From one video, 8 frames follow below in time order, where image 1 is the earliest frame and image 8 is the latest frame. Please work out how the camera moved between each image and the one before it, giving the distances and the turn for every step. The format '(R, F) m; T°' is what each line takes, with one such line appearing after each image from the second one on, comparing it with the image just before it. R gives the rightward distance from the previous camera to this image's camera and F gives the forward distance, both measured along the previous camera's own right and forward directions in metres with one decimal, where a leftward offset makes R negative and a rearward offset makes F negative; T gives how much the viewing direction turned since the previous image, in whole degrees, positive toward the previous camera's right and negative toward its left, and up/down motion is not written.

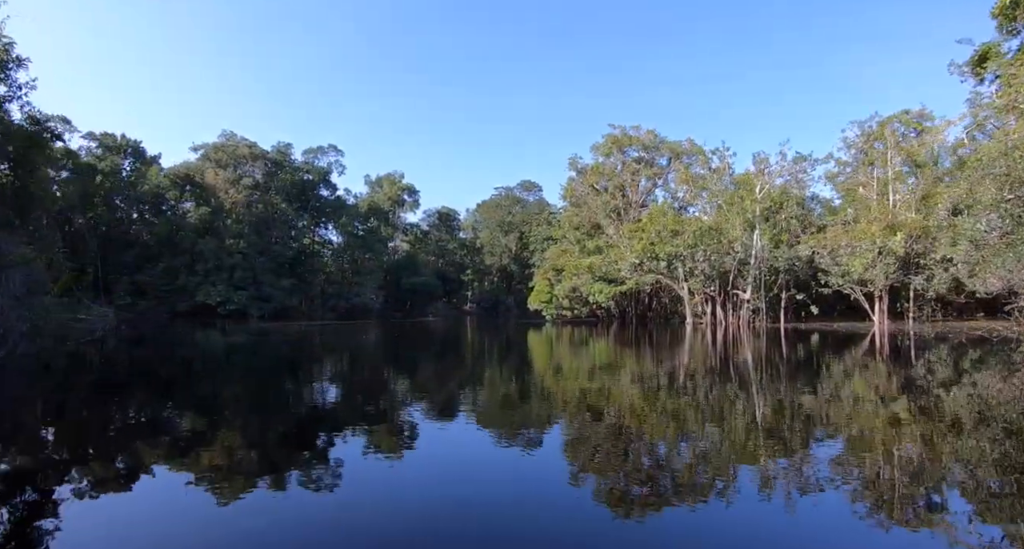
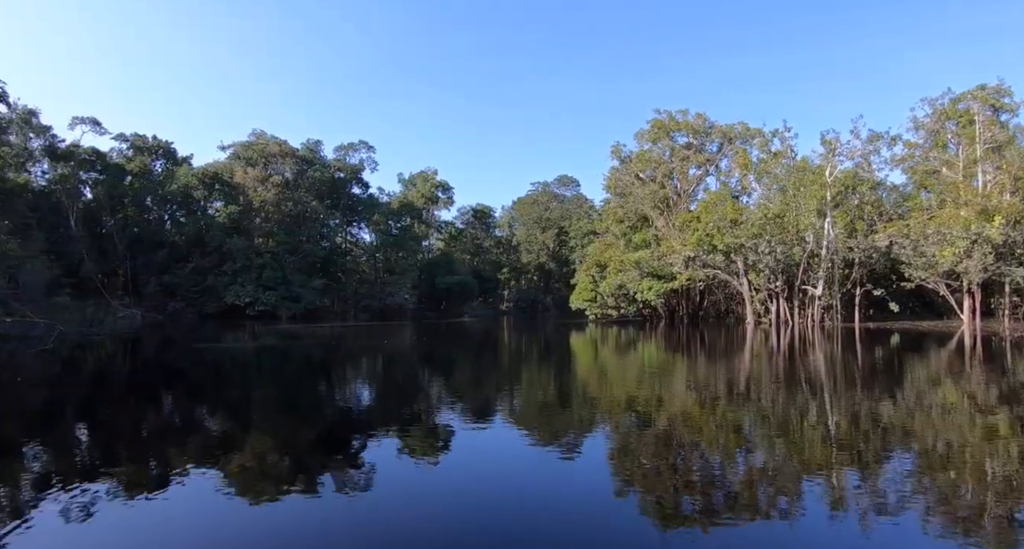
(-0.1, +0.9) m; -4°
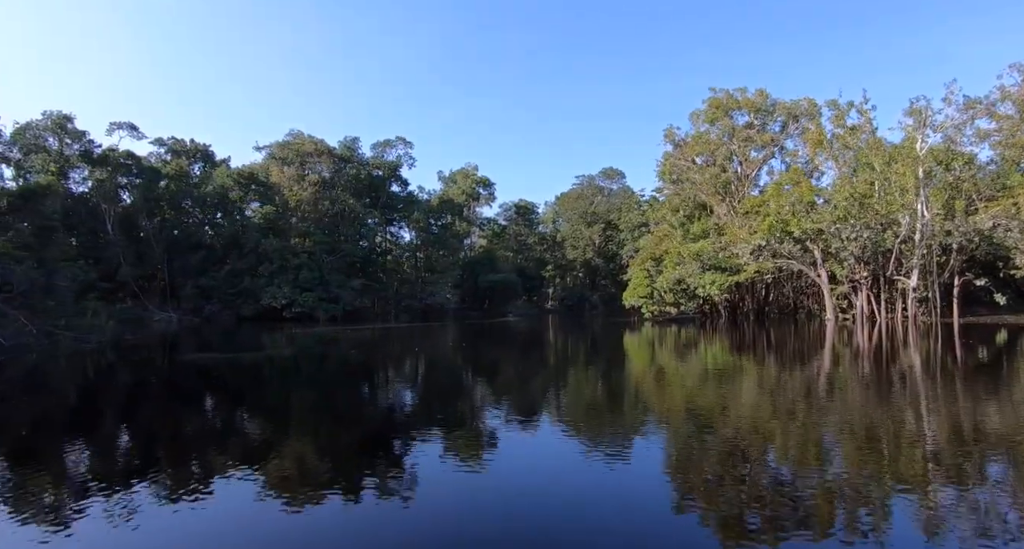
(-0.1, +0.8) m; -5°
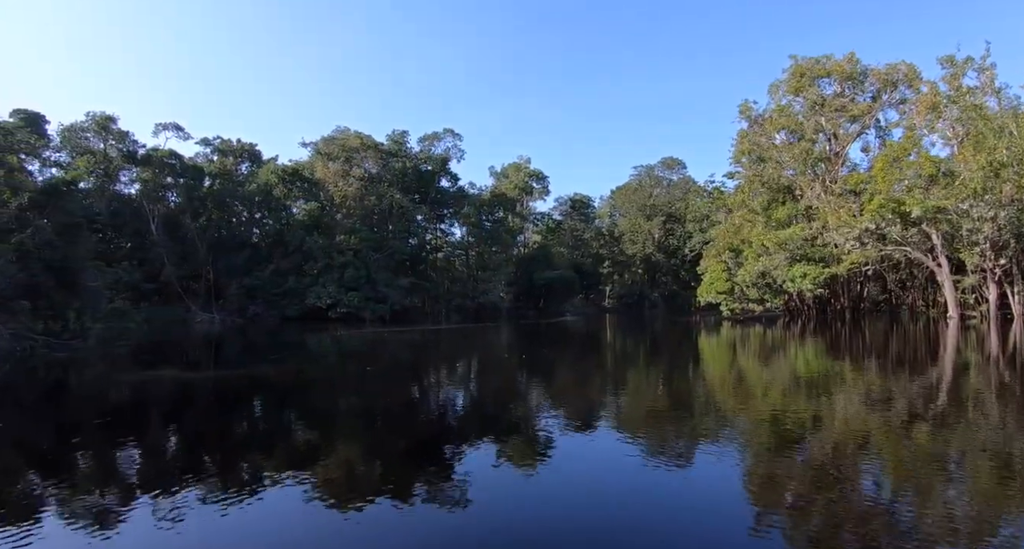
(-0.1, +1.0) m; -6°
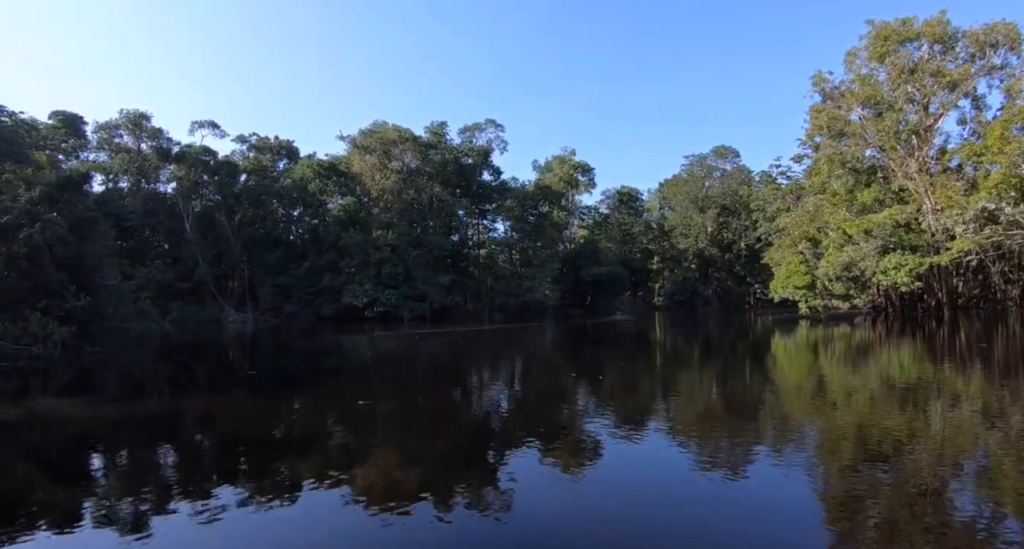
(0.0, +0.8) m; -5°
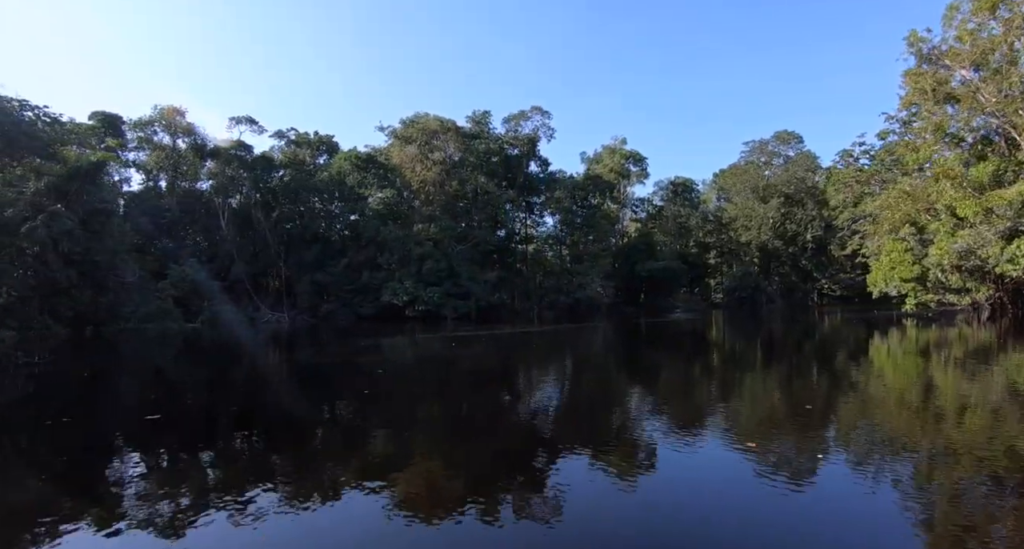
(-0.1, +0.8) m; -5°
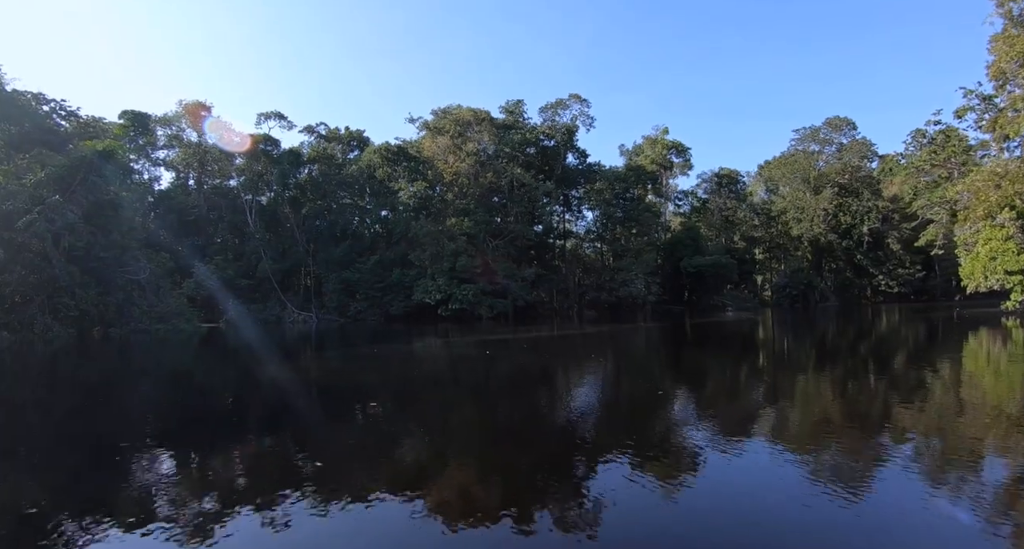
(-0.1, +0.6) m; -4°
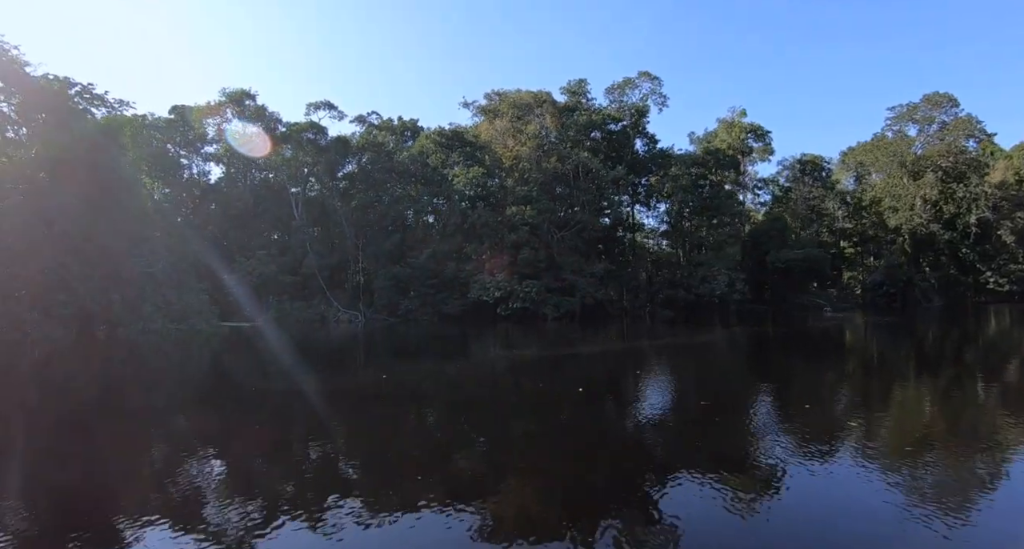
(-0.2, +1.0) m; -6°
